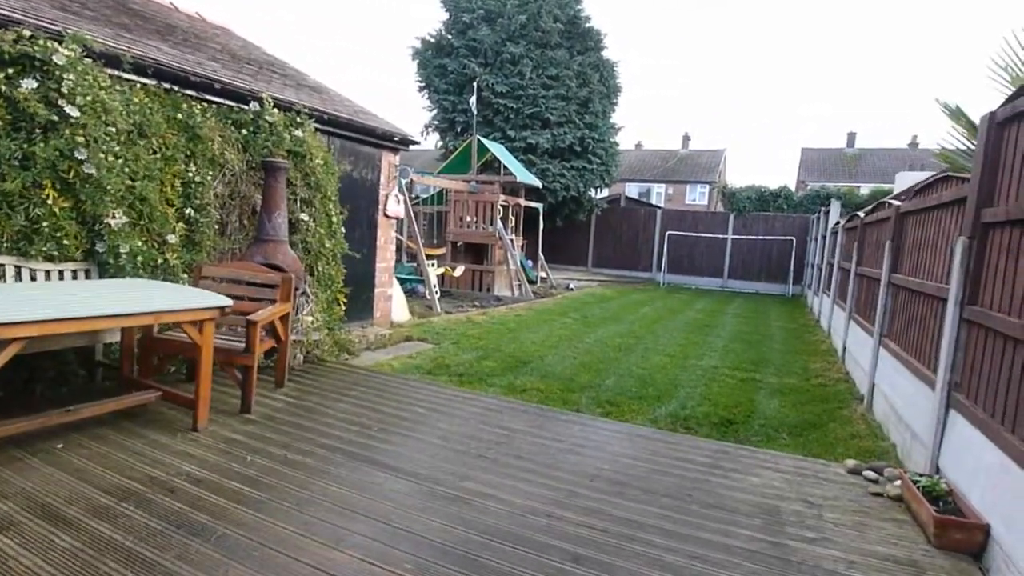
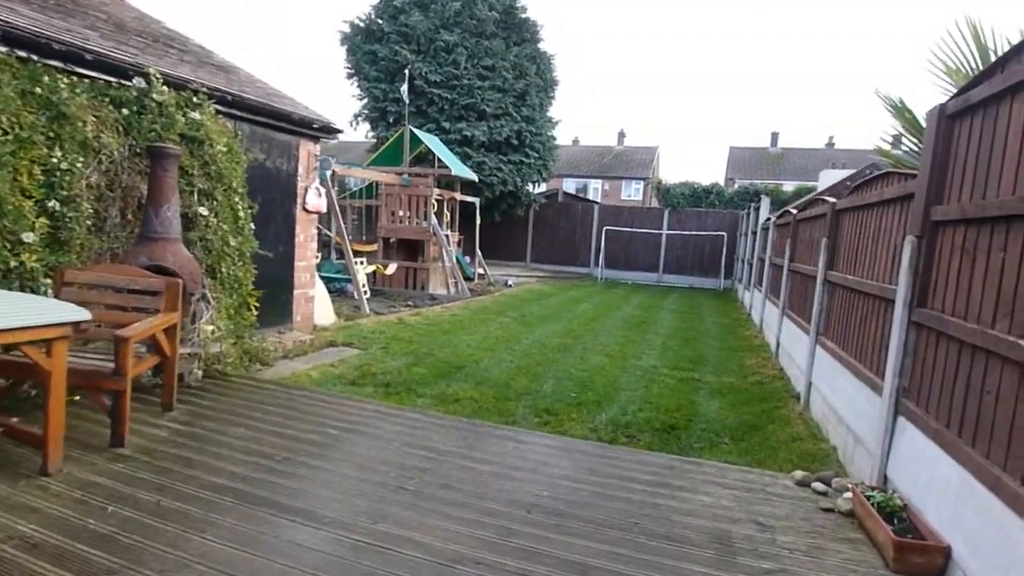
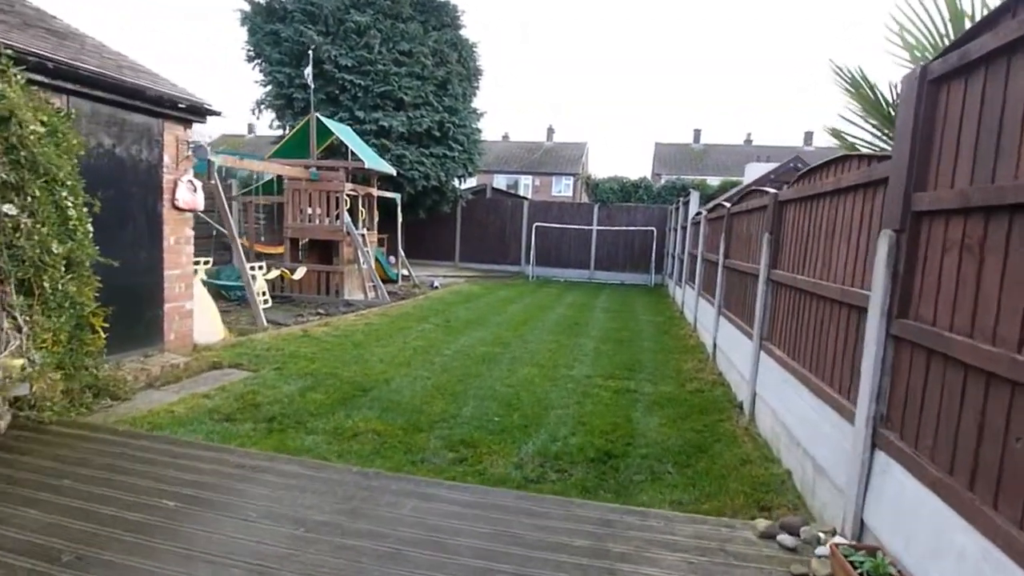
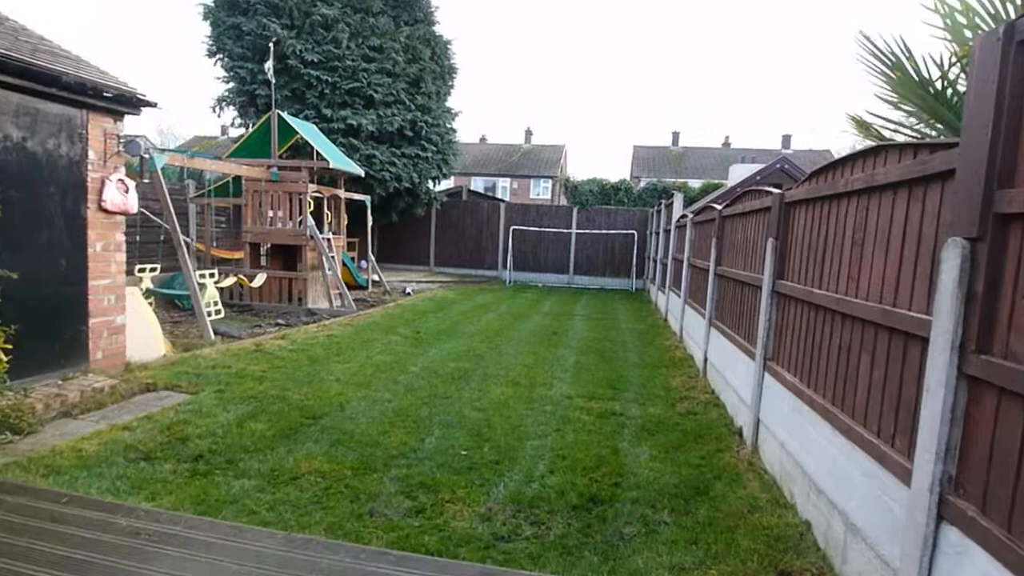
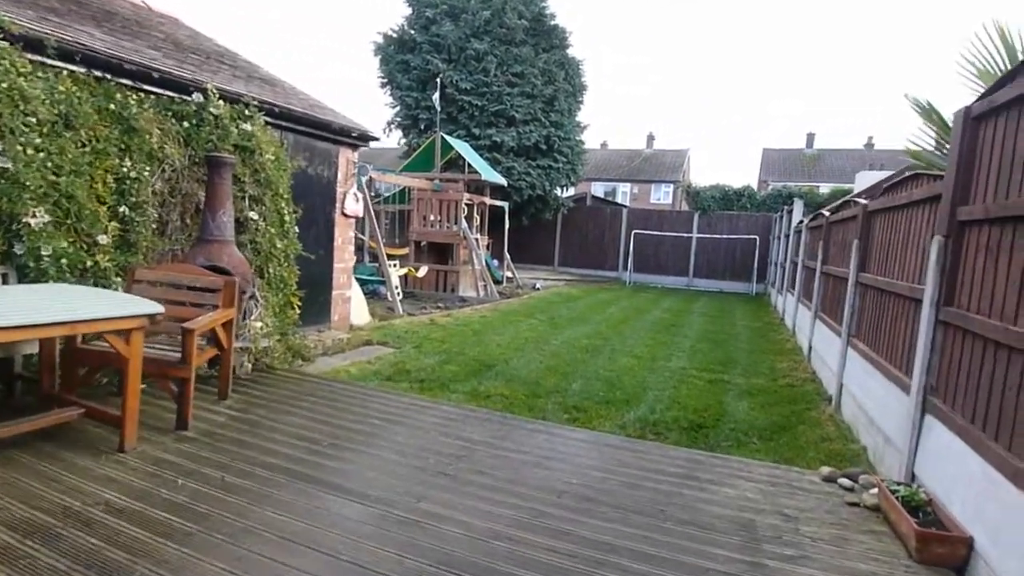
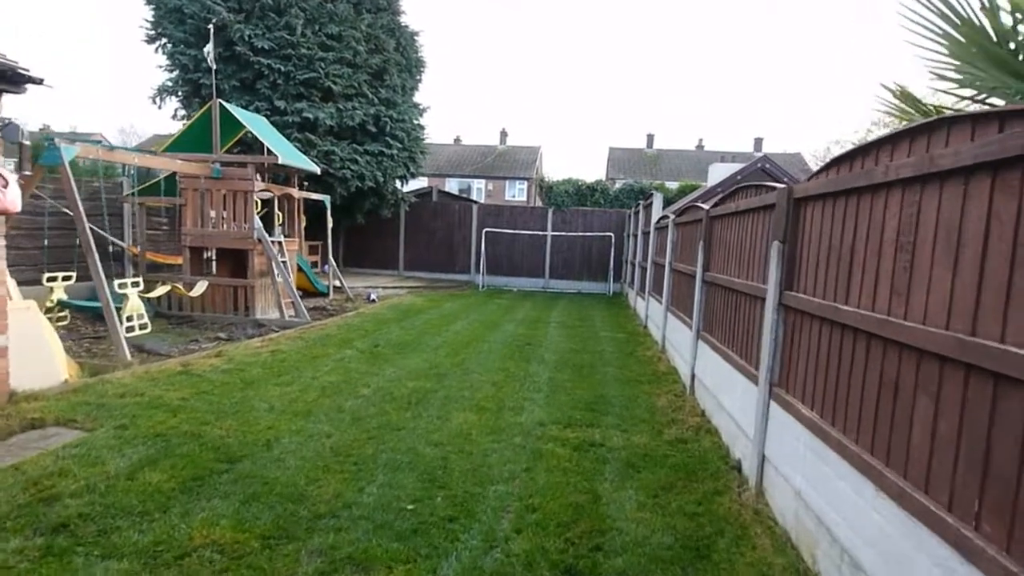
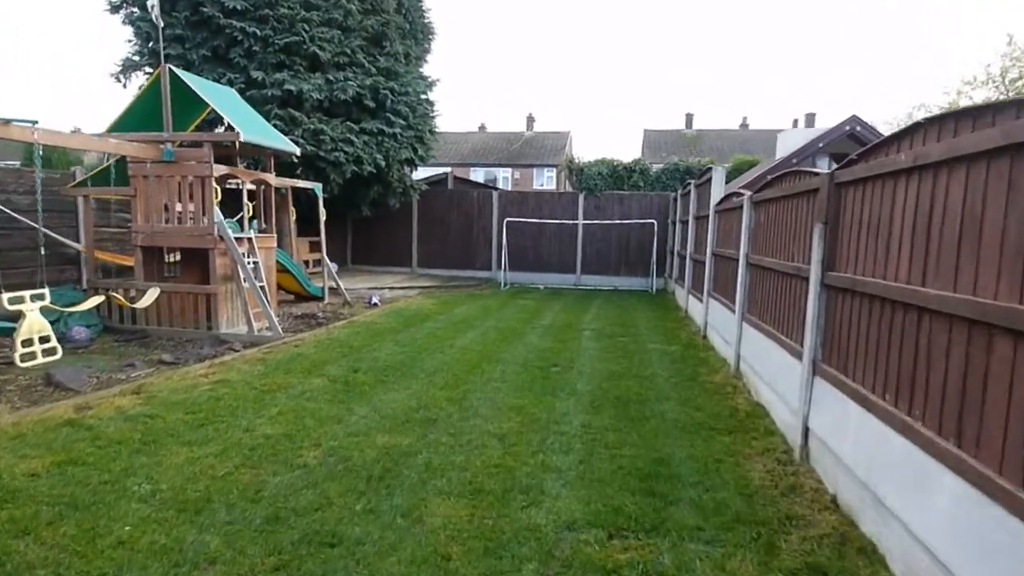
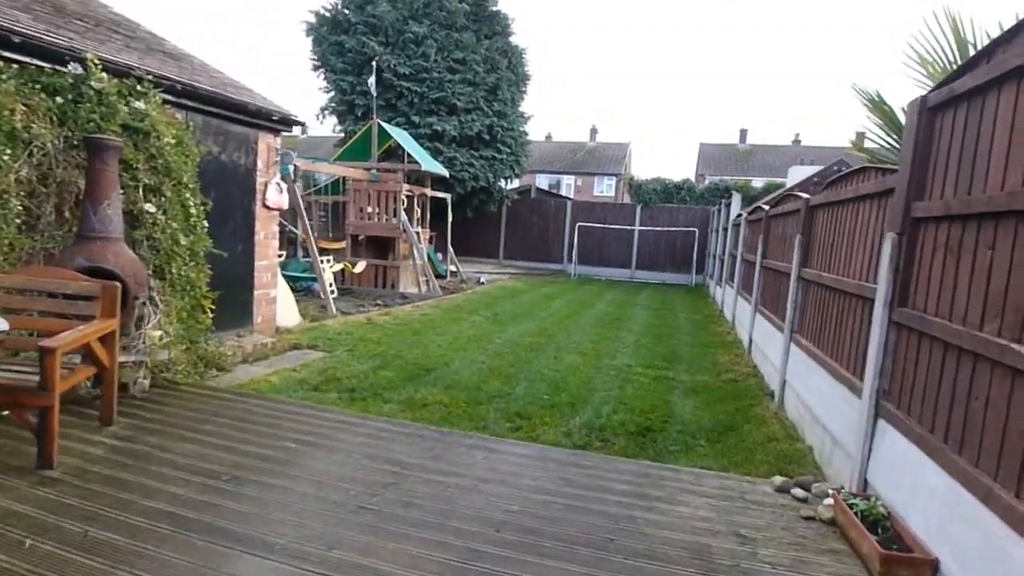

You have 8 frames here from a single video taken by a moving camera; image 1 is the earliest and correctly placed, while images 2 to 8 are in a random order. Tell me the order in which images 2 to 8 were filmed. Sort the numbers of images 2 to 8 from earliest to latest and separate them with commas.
5, 2, 8, 3, 4, 6, 7
